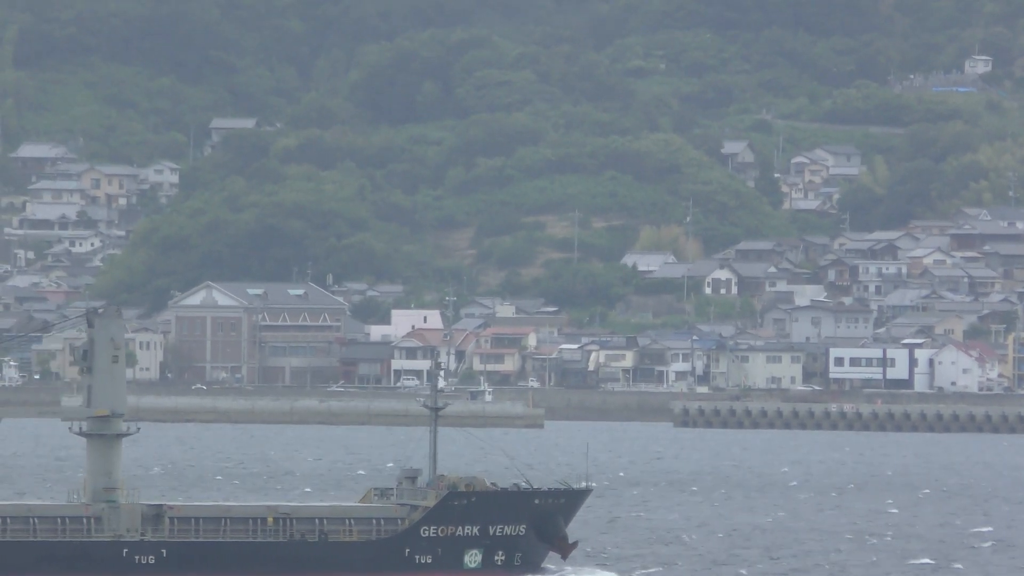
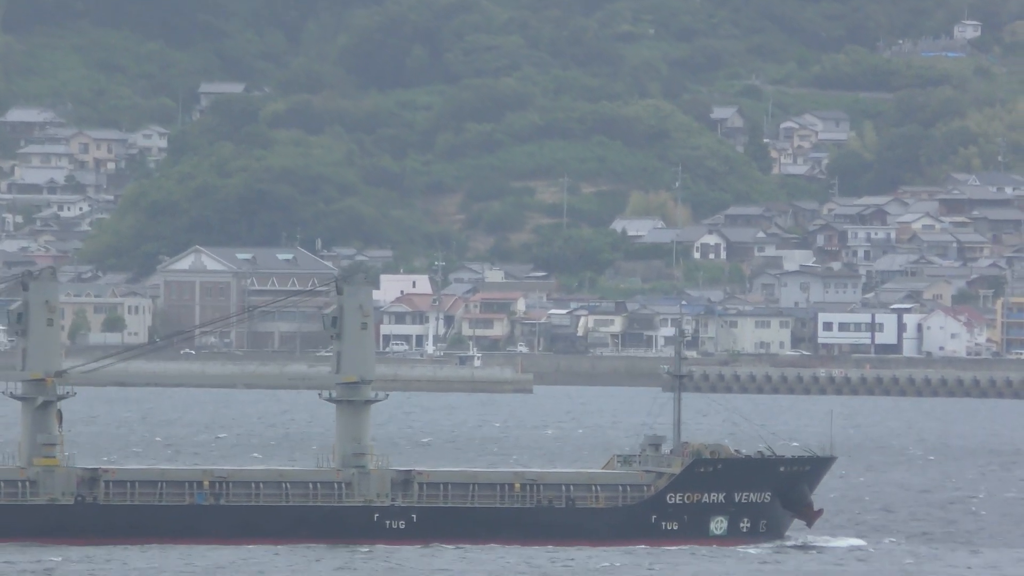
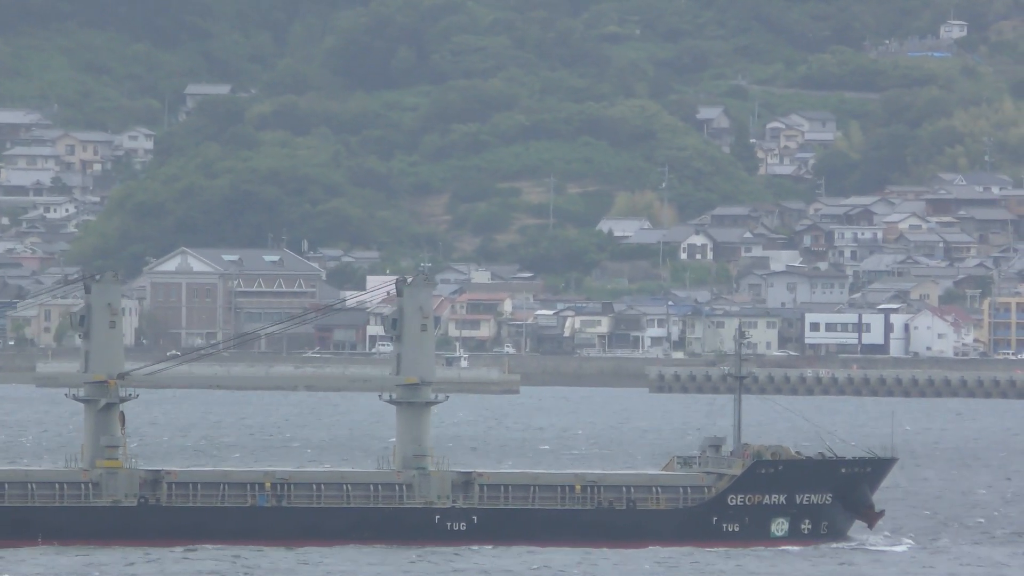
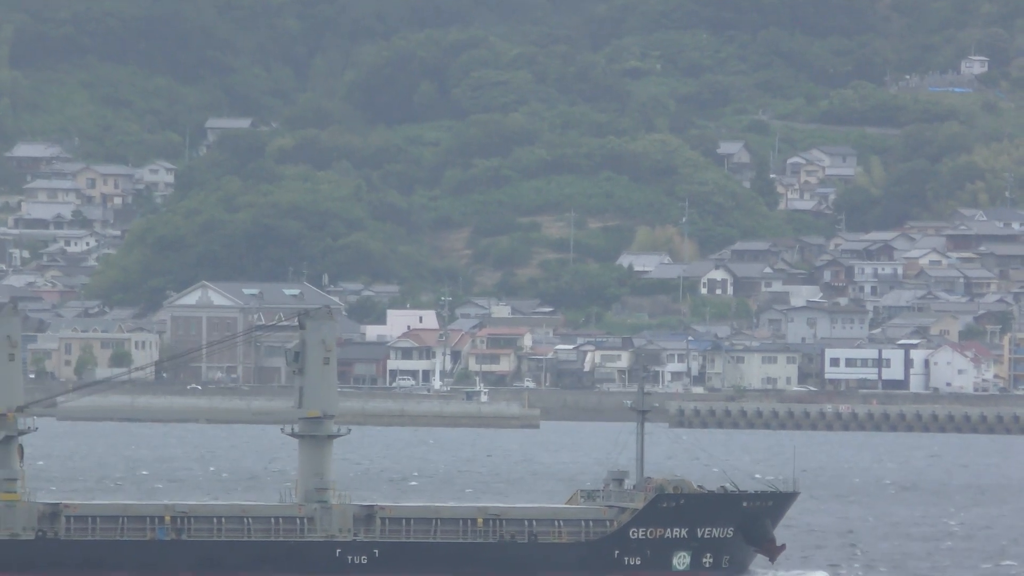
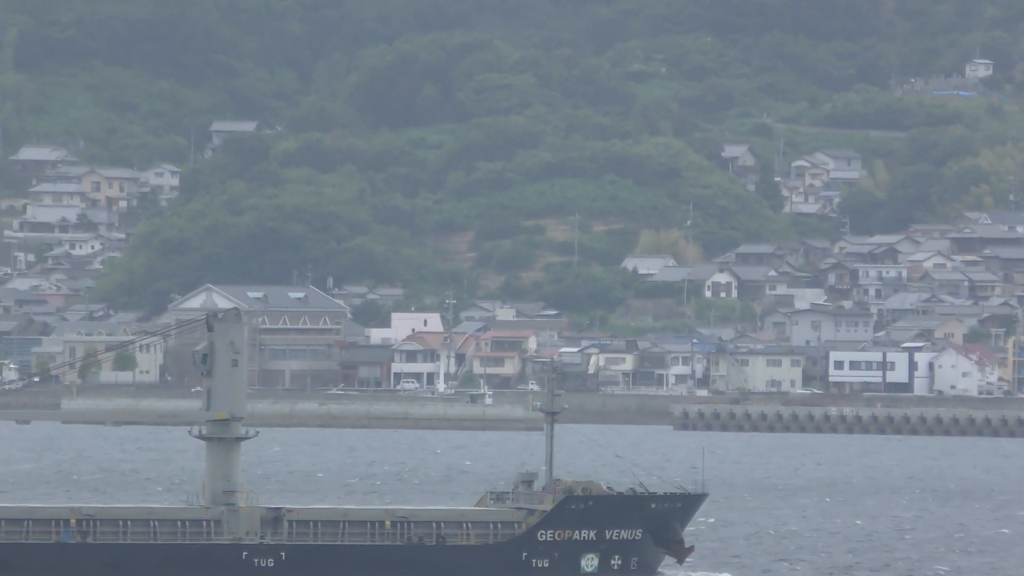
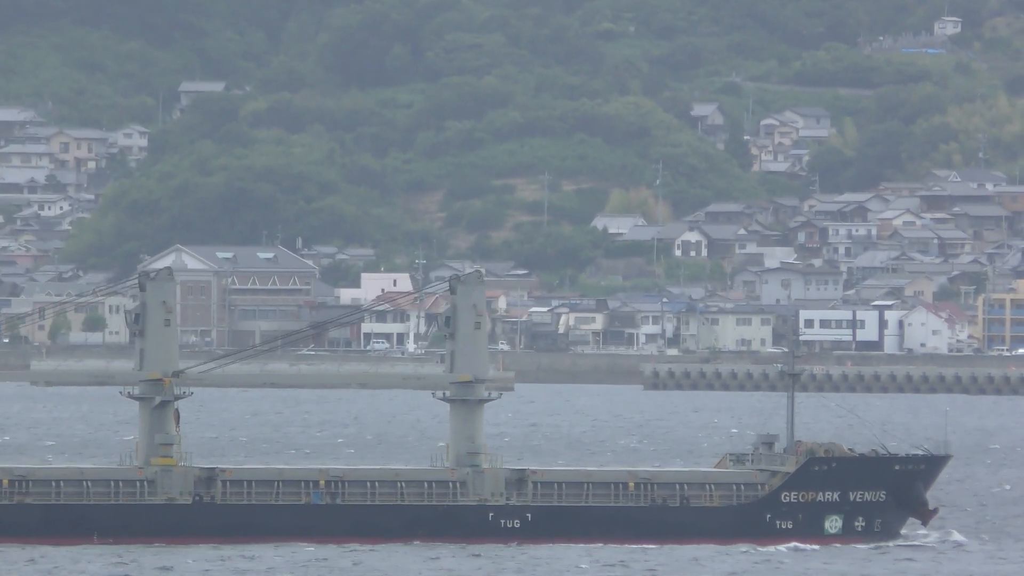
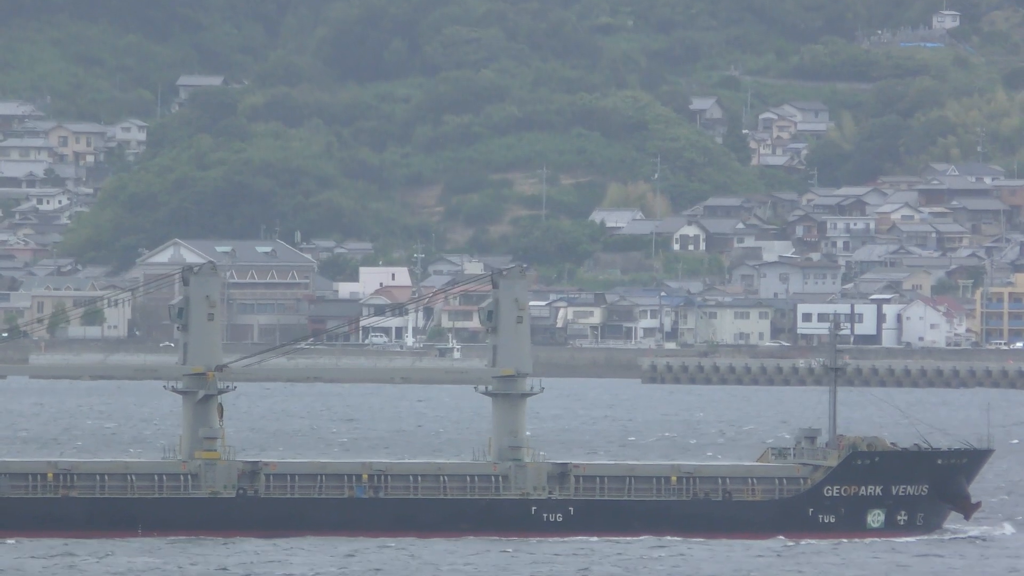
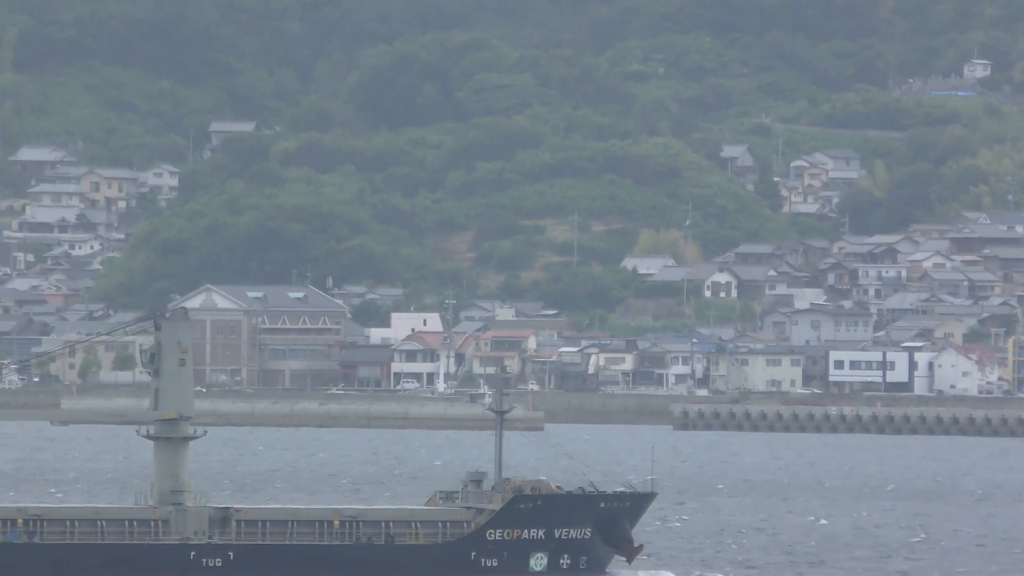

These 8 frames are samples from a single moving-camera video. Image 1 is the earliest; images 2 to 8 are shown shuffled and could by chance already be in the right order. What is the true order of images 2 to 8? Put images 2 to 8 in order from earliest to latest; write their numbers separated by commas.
8, 5, 4, 2, 3, 6, 7
